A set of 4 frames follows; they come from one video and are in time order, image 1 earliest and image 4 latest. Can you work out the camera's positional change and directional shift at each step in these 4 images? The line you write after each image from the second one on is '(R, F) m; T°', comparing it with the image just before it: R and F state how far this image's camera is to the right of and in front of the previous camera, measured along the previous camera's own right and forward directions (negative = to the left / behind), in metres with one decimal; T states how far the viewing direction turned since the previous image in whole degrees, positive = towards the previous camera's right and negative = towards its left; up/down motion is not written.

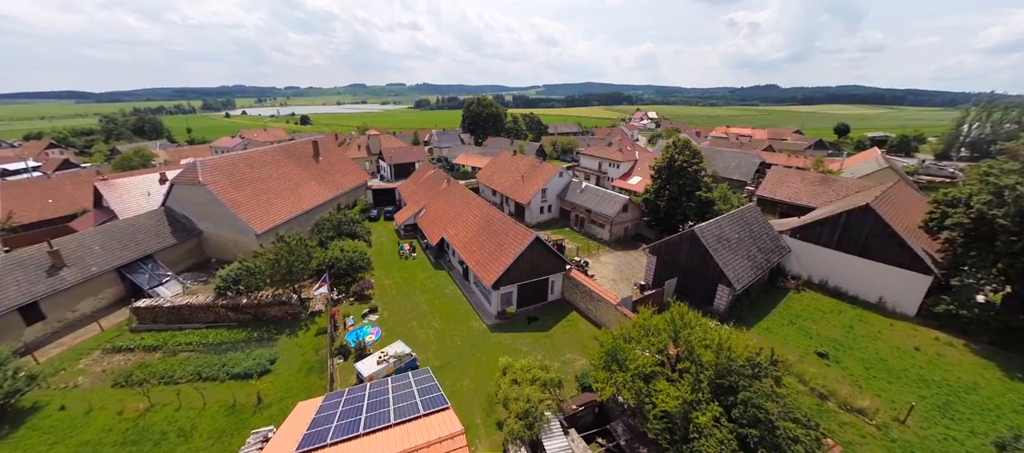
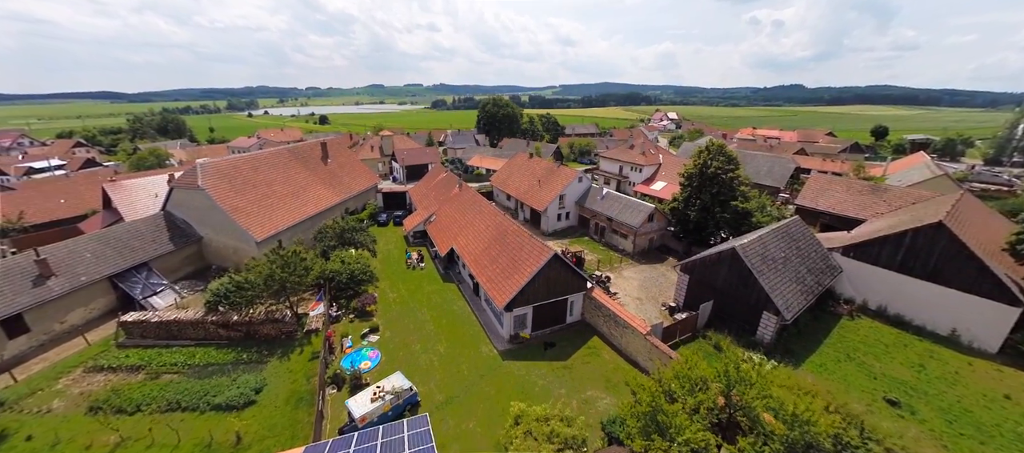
(-0.1, +2.1) m; -2°
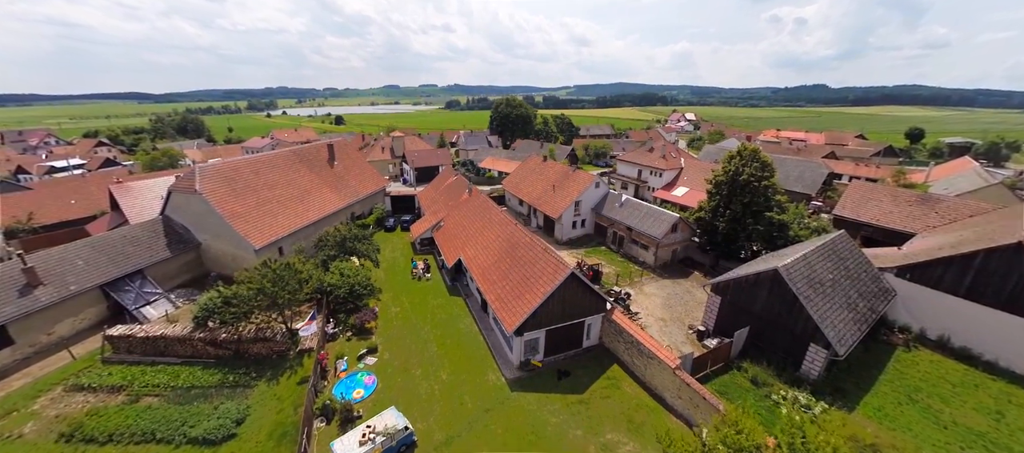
(0.0, +1.7) m; -2°
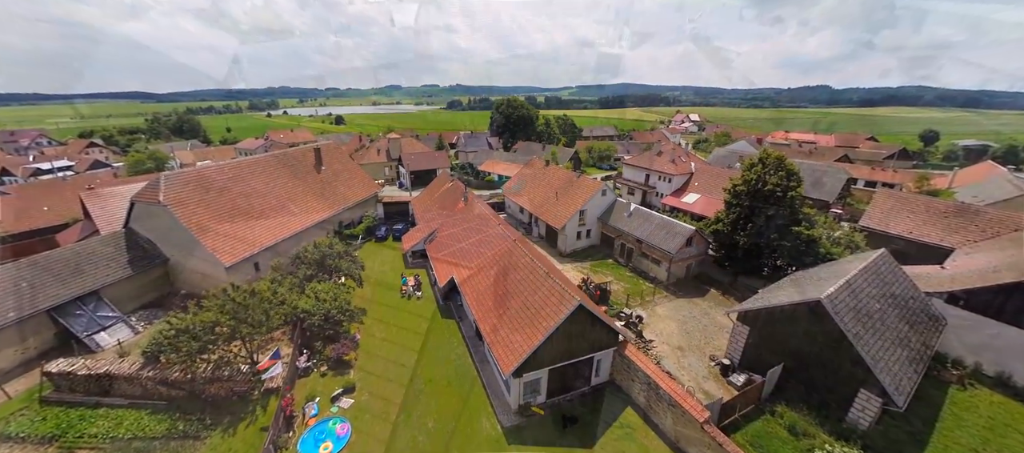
(+0.1, +2.2) m; 0°
